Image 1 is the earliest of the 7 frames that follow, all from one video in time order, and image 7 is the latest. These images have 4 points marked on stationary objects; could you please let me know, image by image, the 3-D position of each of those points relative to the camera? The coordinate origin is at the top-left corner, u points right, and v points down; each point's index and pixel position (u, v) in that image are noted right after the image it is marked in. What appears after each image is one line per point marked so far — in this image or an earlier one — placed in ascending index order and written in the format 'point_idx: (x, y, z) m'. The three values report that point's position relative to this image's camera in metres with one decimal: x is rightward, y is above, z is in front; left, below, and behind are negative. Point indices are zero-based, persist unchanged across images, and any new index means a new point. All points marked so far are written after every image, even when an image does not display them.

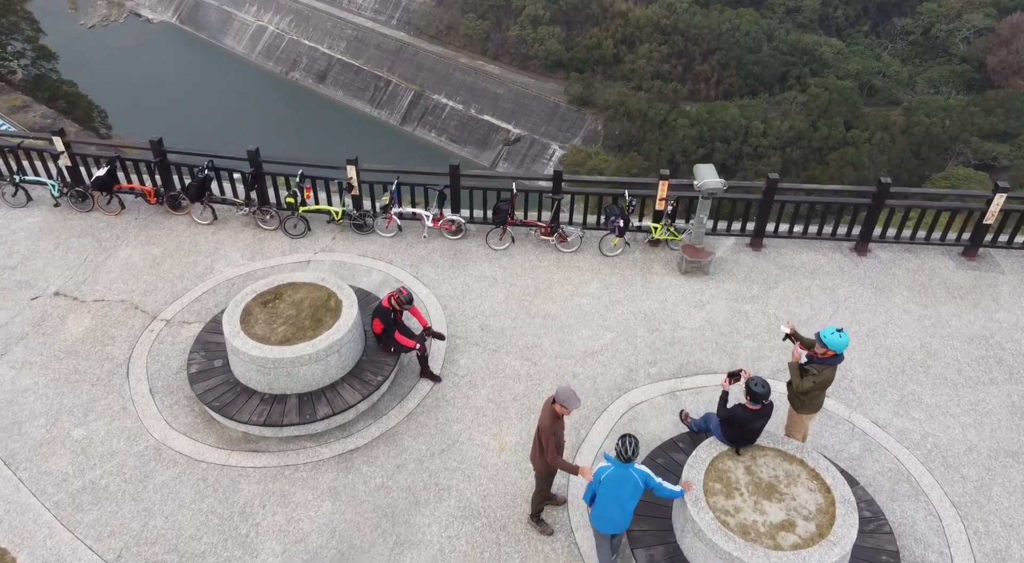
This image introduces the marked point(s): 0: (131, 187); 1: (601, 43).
0: (-2.1, +0.5, +3.4) m
1: (+2.8, +7.8, +19.1) m
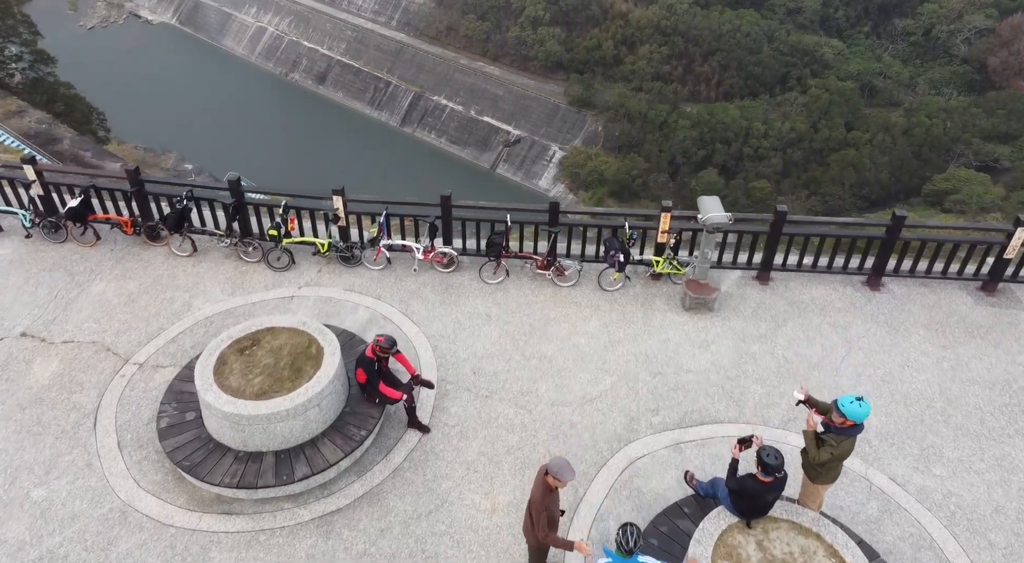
0: (-2.2, +0.3, +3.2) m
1: (+2.8, +7.6, +18.9) m
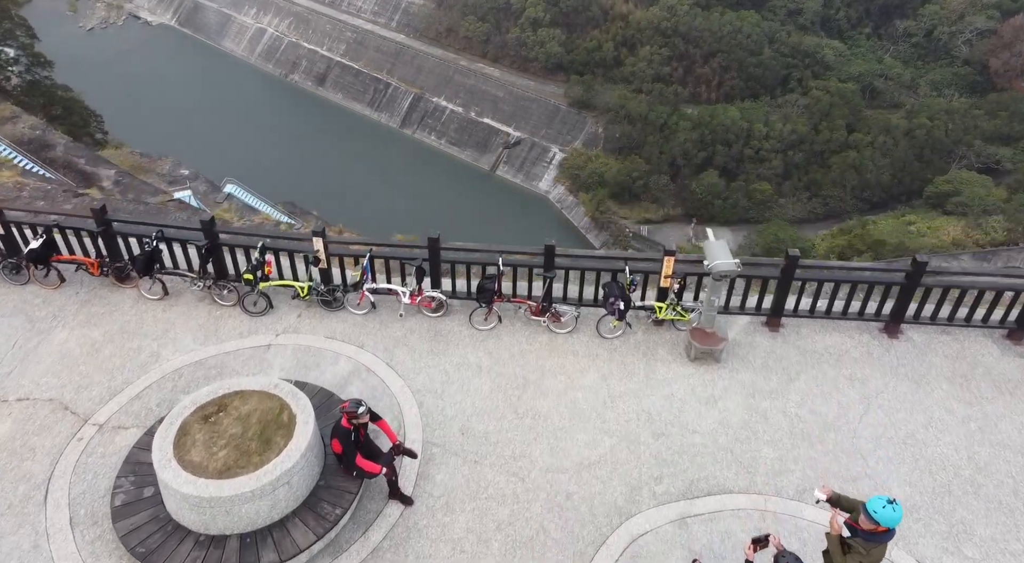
0: (-2.2, +0.1, +3.0) m
1: (+2.7, +7.4, +18.7) m
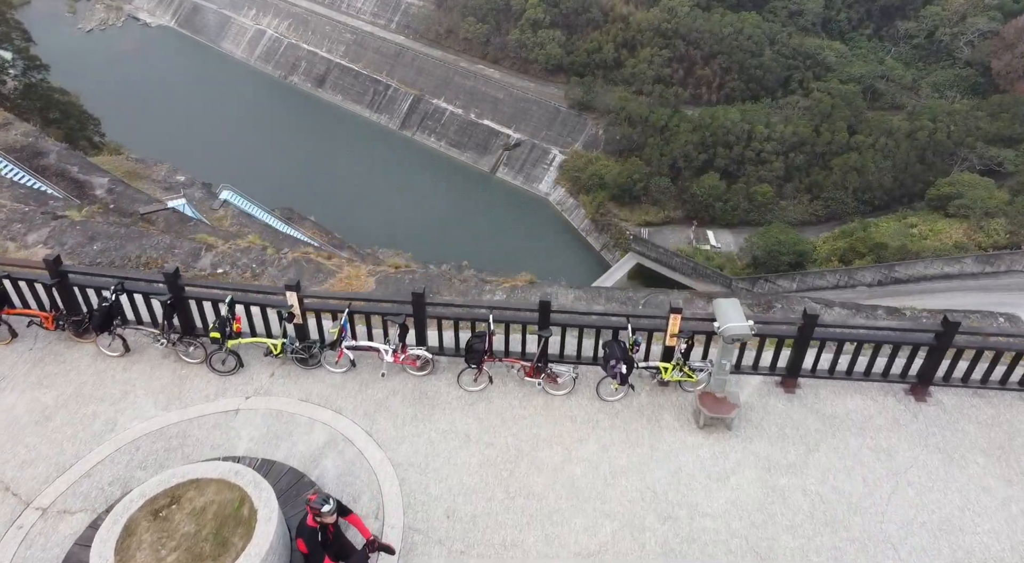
0: (-2.2, -0.1, +2.8) m
1: (+2.7, +7.1, +18.5) m
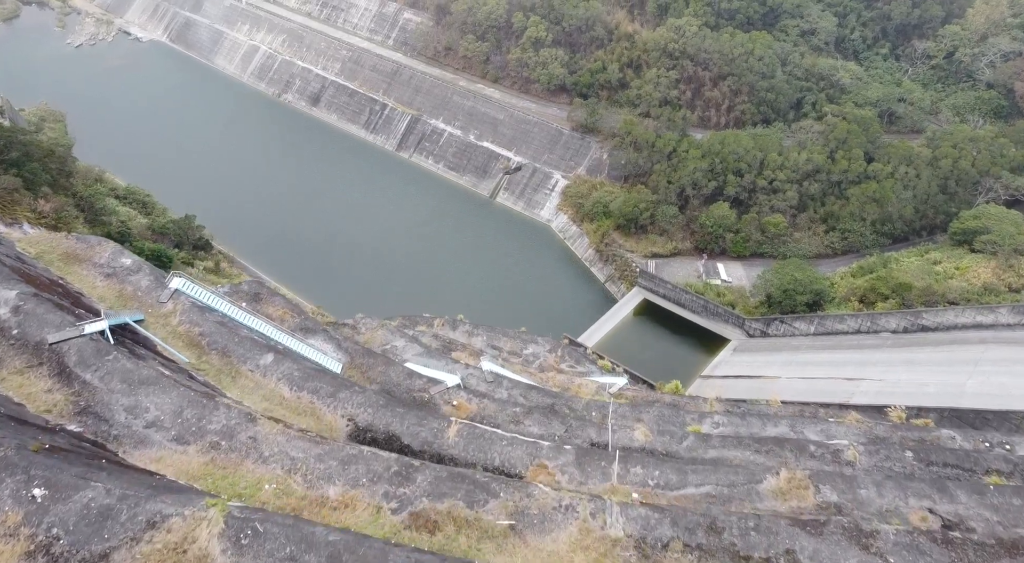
0: (-2.4, -3.1, -0.2) m
1: (+2.6, +4.0, +15.5) m
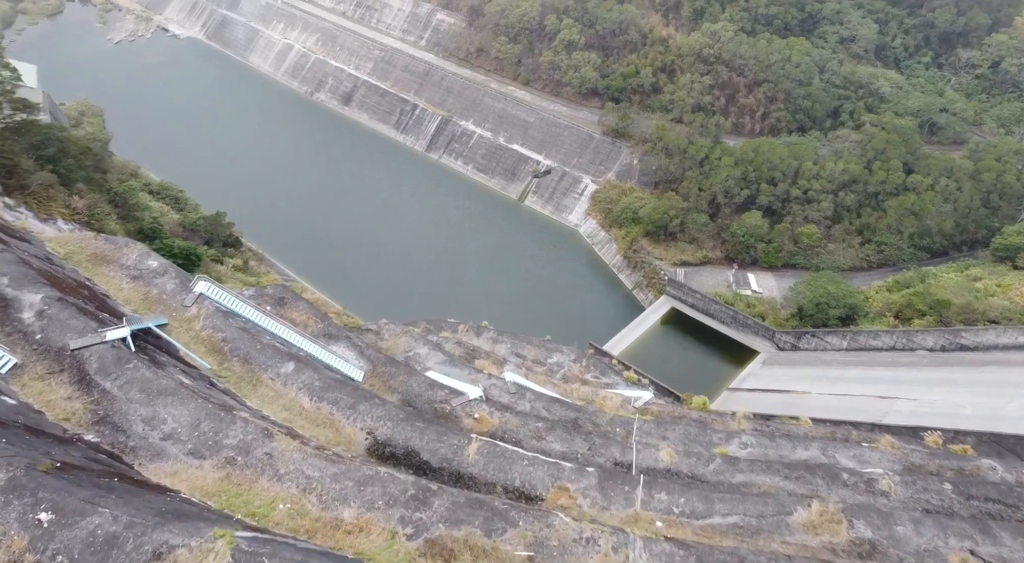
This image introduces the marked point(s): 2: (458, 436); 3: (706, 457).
0: (-2.5, -3.4, -0.5) m
1: (+3.3, +3.5, +15.0) m
2: (-1.4, -3.9, +15.5) m
3: (+5.9, -5.4, +18.6) m
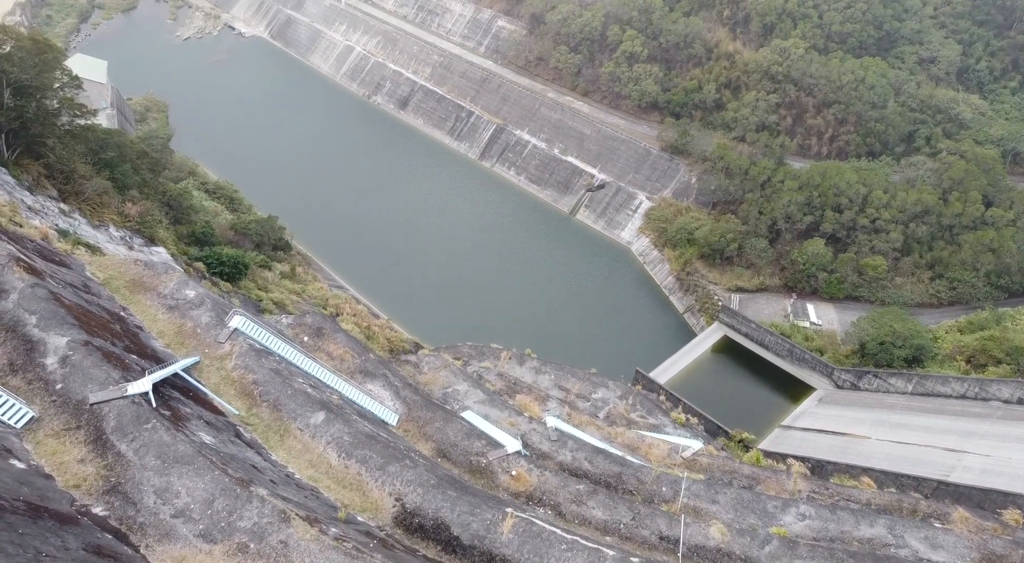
0: (-2.7, -4.7, -1.6) m
1: (+4.5, +1.9, +13.5) m
2: (-0.5, -5.3, +14.3) m
3: (+6.9, -7.2, +16.9) m
